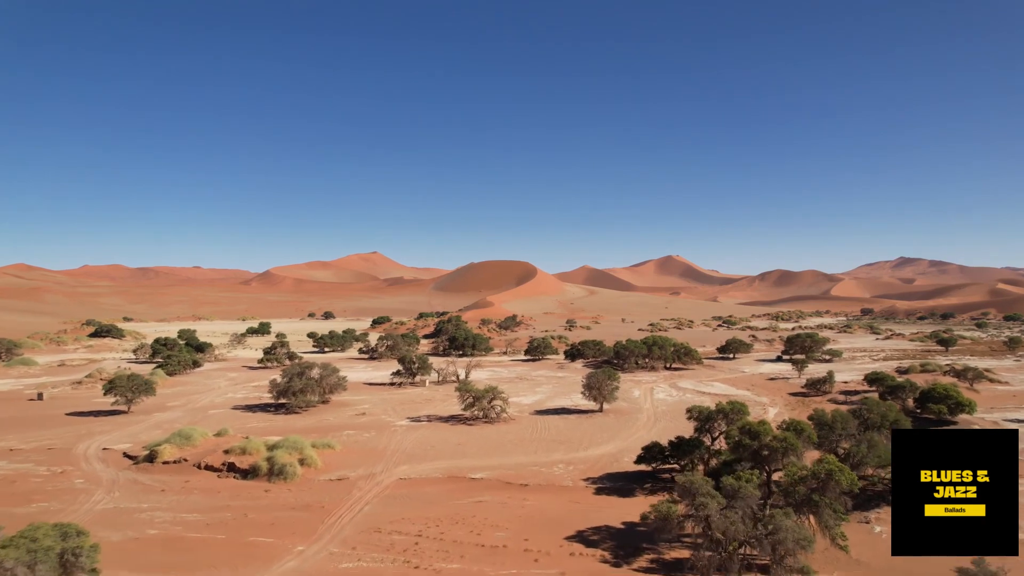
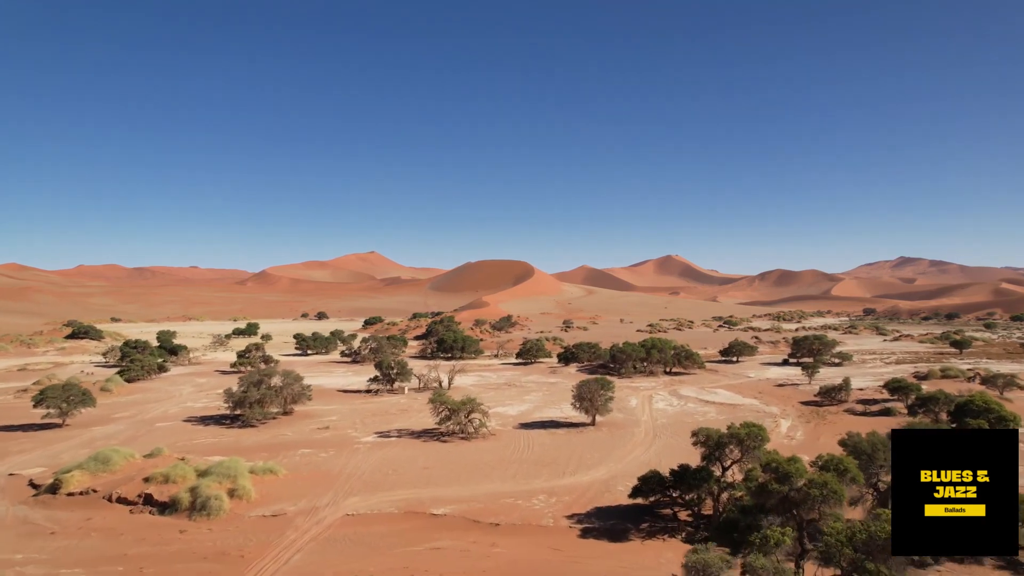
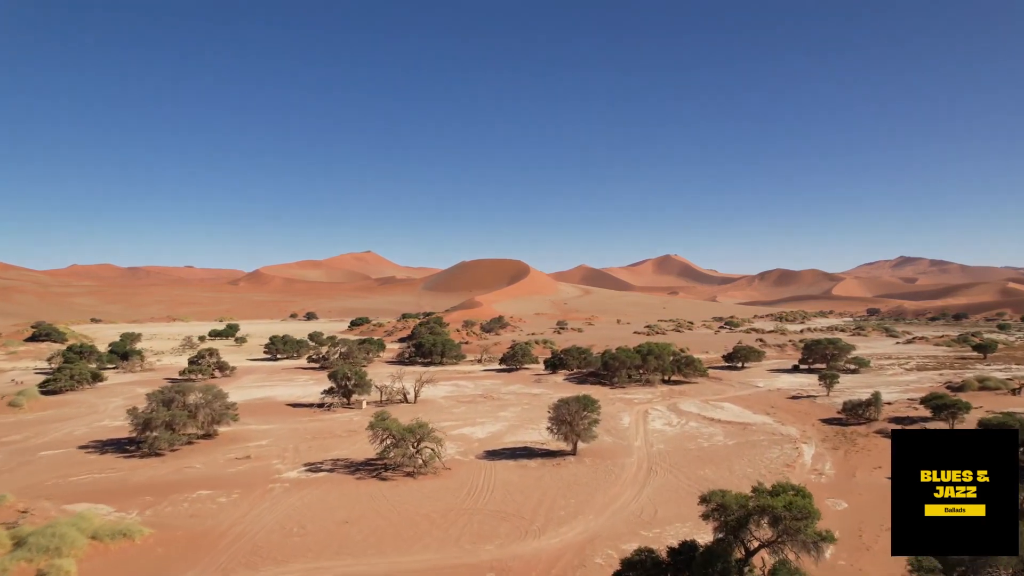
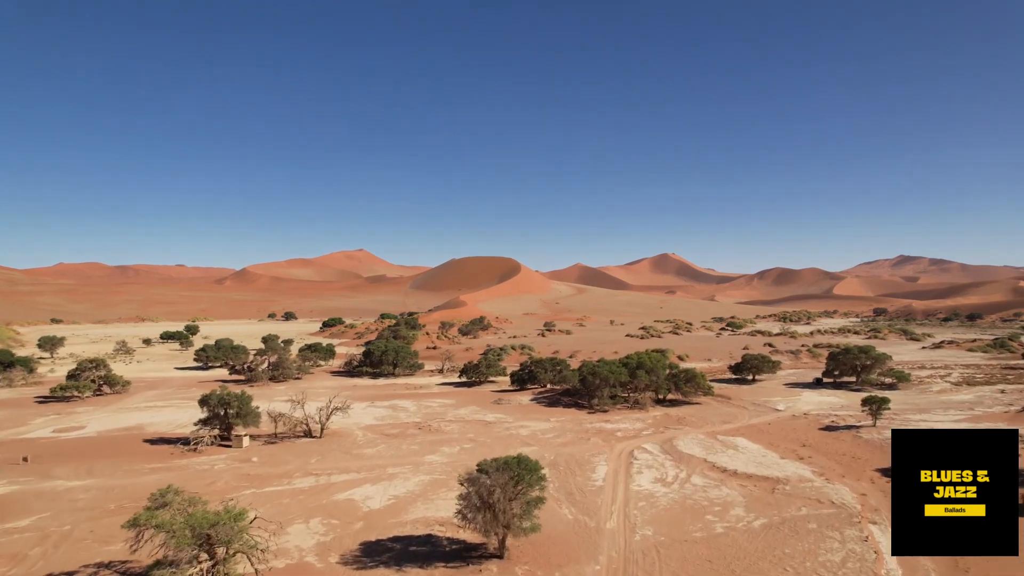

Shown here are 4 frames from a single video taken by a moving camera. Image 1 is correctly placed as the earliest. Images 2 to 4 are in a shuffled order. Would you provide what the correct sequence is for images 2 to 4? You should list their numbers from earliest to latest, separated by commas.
2, 3, 4
